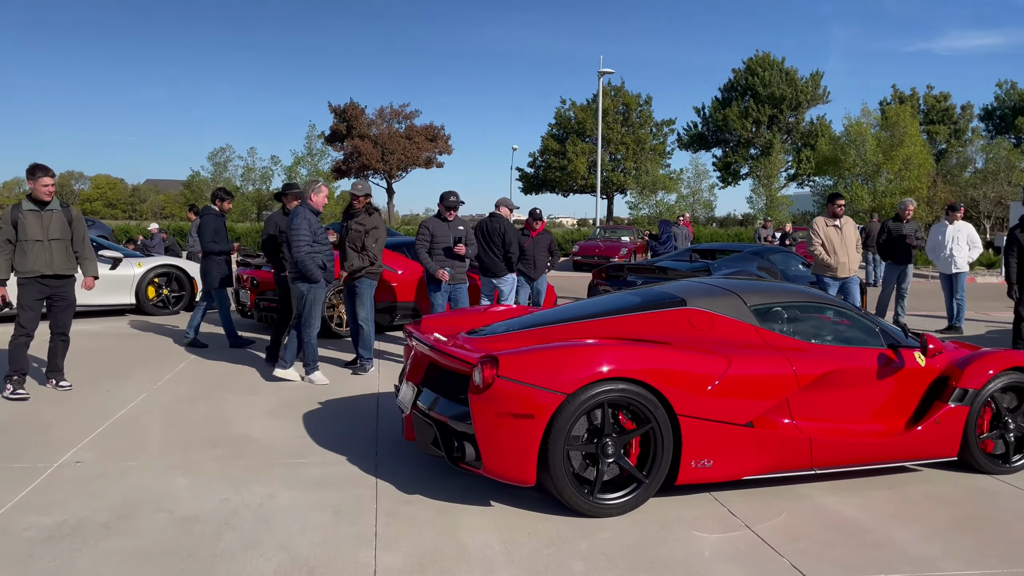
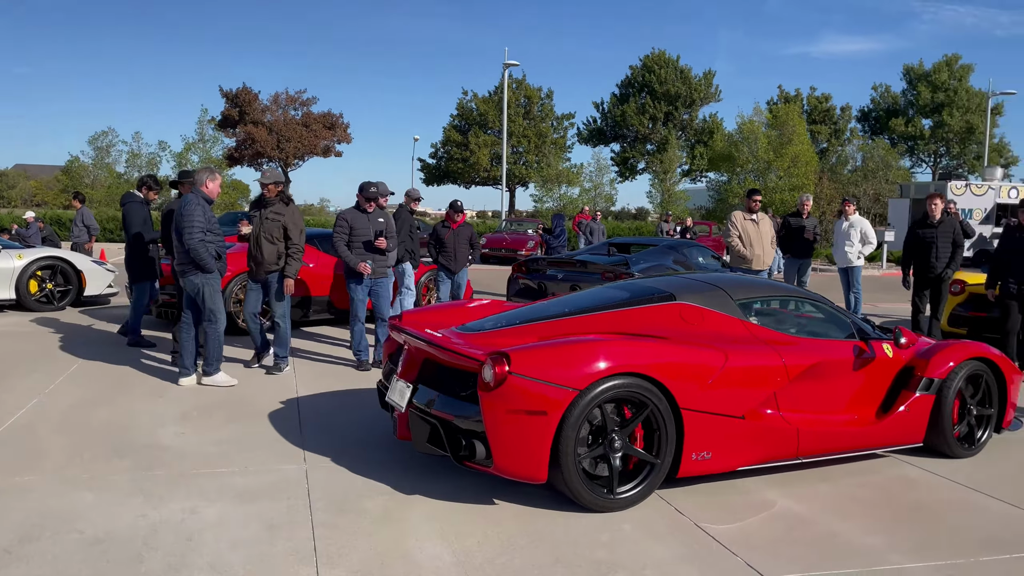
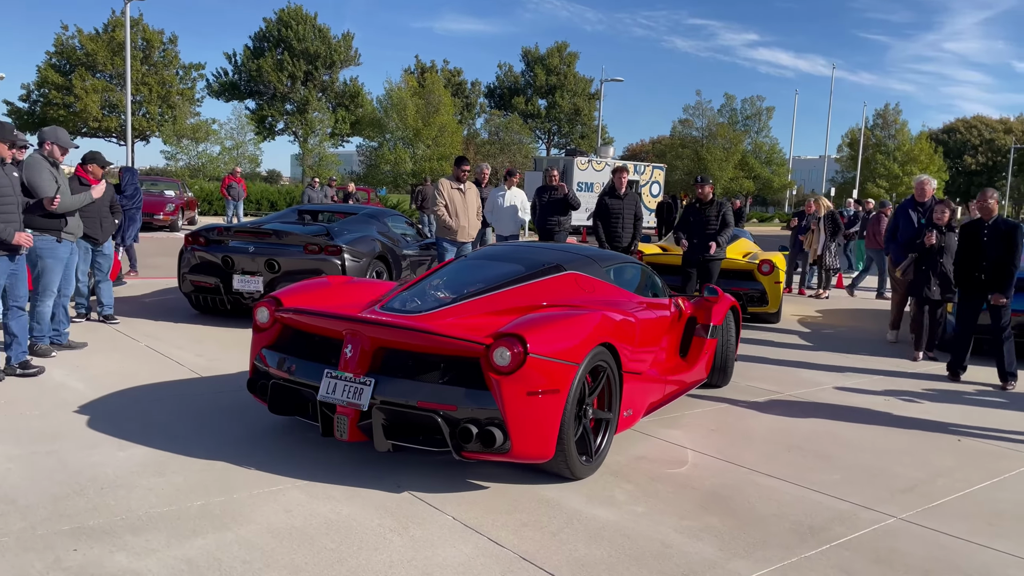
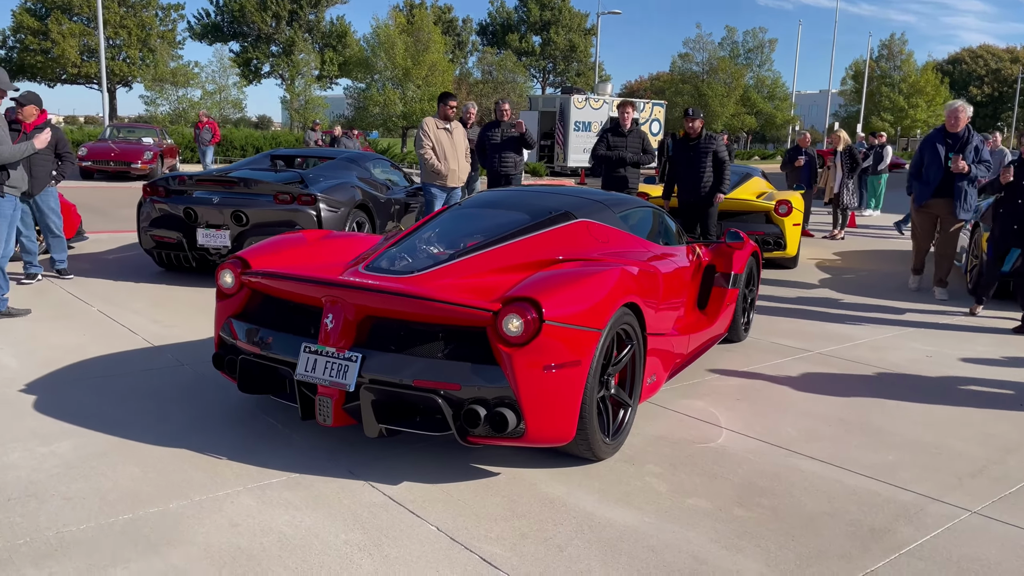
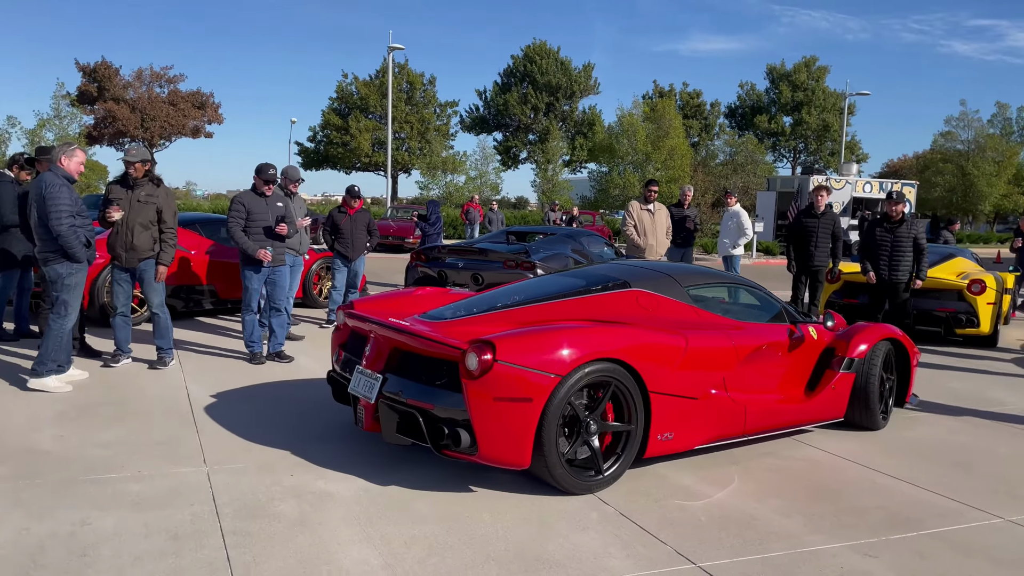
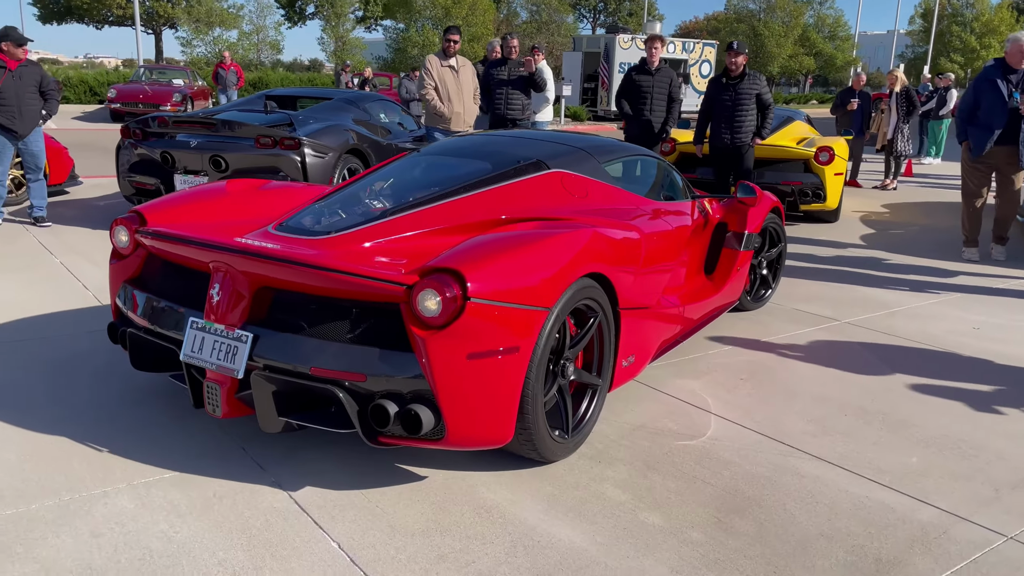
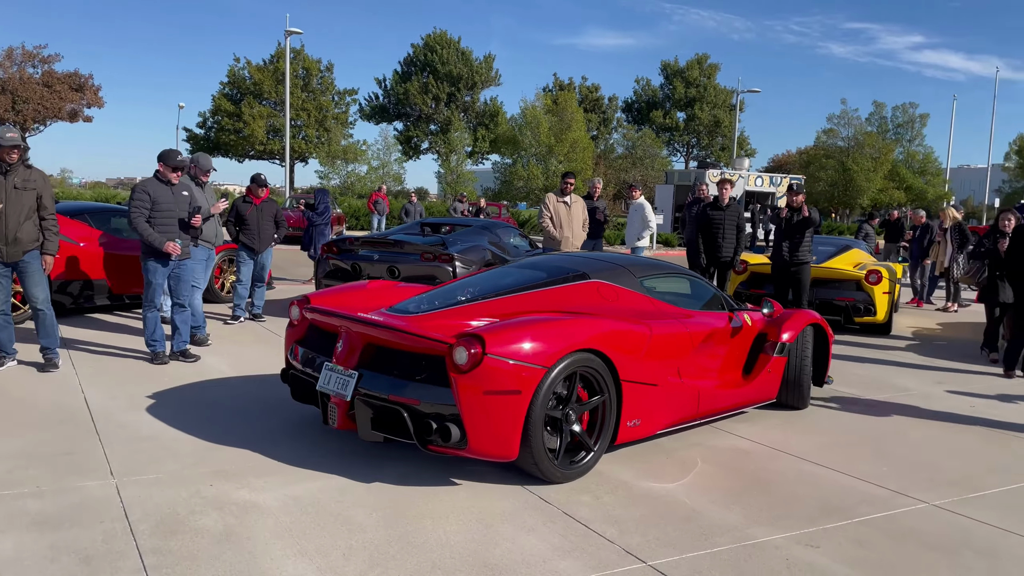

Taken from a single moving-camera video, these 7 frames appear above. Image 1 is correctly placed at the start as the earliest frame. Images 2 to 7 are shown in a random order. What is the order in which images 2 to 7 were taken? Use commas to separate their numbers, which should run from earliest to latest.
2, 5, 7, 3, 4, 6
